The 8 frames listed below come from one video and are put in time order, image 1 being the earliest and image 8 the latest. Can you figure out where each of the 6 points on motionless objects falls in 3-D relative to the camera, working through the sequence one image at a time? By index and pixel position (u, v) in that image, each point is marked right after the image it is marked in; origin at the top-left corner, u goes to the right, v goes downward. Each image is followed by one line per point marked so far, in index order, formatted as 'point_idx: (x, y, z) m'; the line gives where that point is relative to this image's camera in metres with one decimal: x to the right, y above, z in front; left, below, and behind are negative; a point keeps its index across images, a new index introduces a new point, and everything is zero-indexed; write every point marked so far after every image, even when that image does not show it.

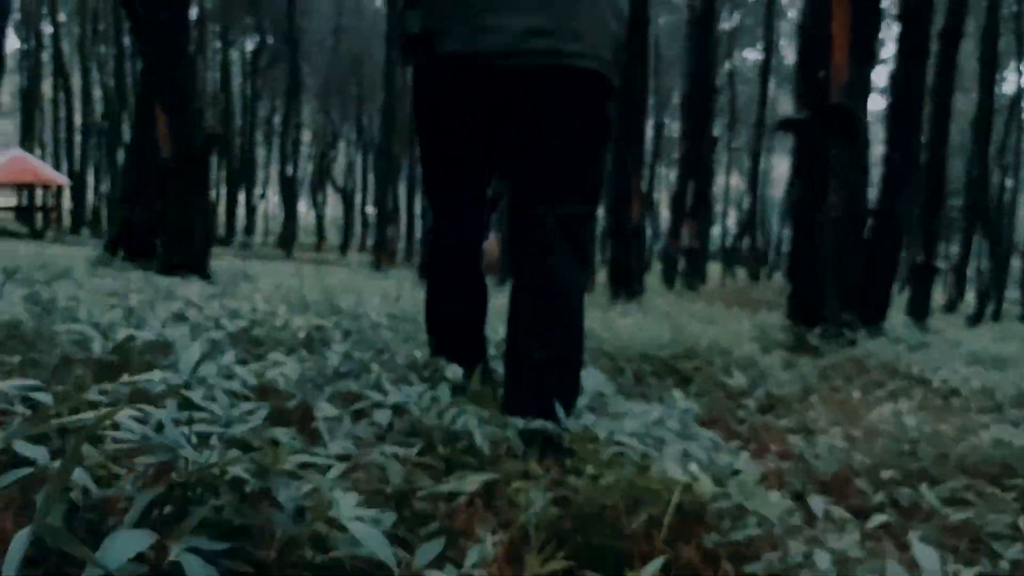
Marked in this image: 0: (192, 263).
0: (-2.5, +0.2, +7.3) m
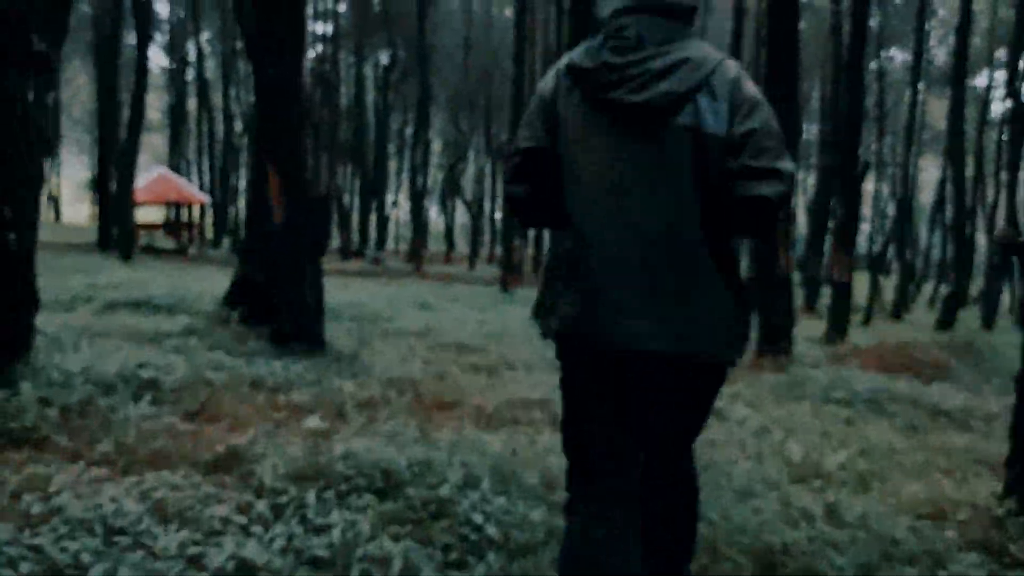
0: (-1.5, -0.3, +6.9) m
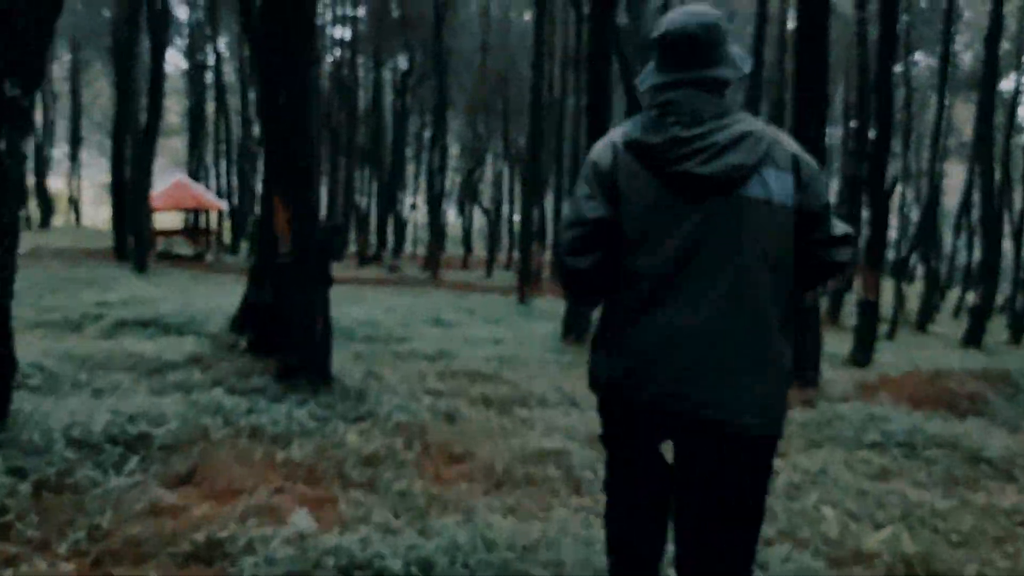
0: (-1.4, -0.6, +6.7) m
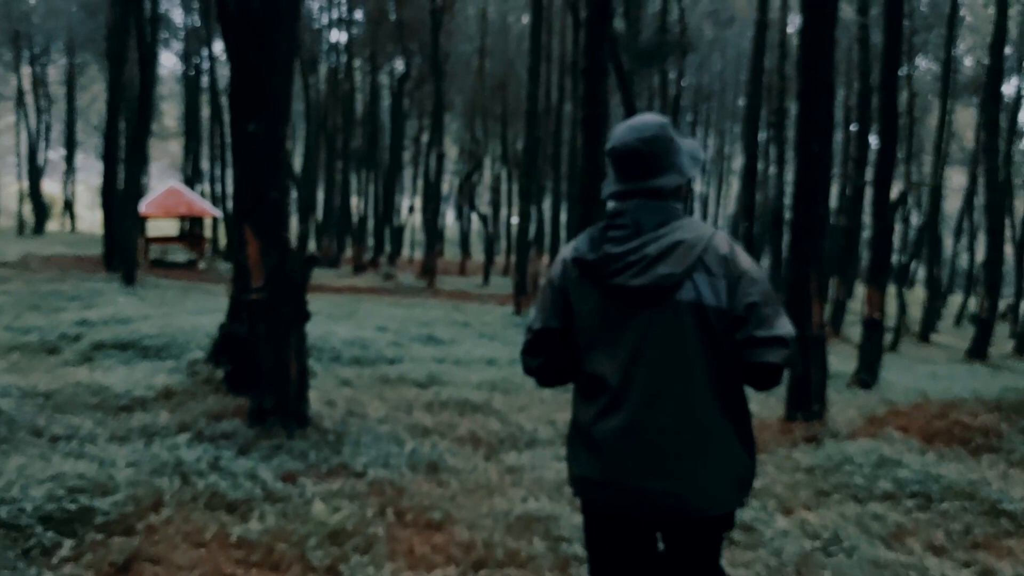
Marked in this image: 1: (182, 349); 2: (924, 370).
0: (-1.5, -0.8, +6.3) m
1: (-3.8, -0.7, +10.9) m
2: (+7.6, -1.5, +17.5) m
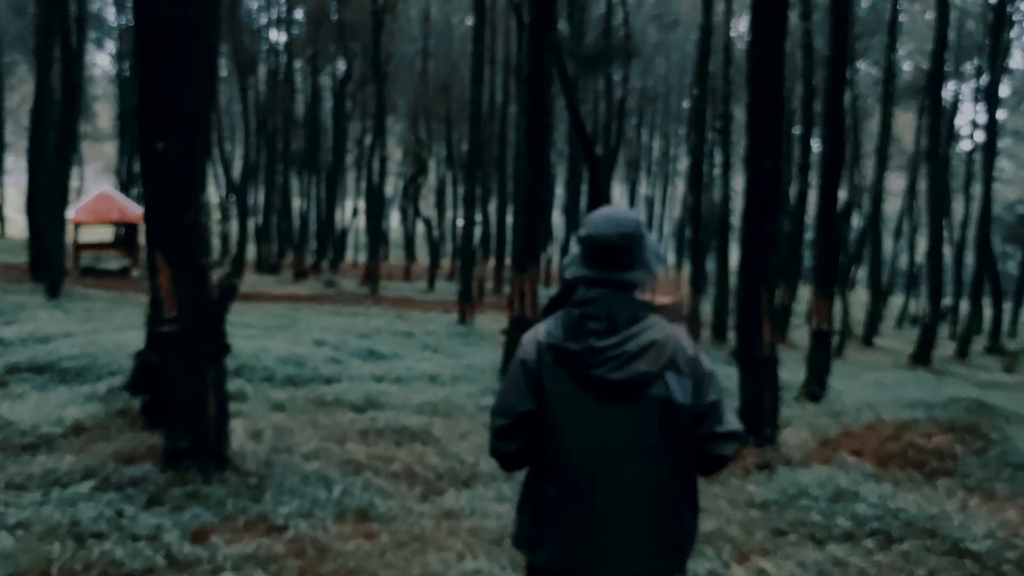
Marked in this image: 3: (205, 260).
0: (-1.9, -1.0, +5.7) m
1: (-4.4, -0.9, +10.3) m
2: (+6.6, -1.6, +17.5) m
3: (-1.9, +0.2, +5.7) m
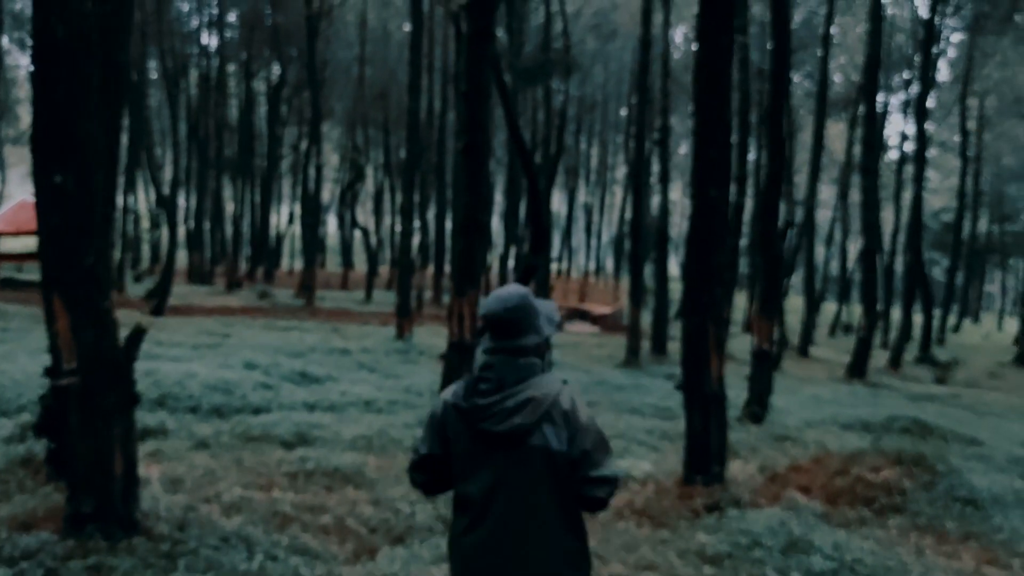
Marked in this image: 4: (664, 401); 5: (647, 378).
0: (-2.2, -1.3, +5.2) m
1: (-5.0, -1.2, +9.6) m
2: (+5.4, -1.9, +17.4) m
3: (-2.2, -0.1, +5.2) m
4: (+2.4, -1.8, +15.0) m
5: (+2.6, -1.8, +18.6) m
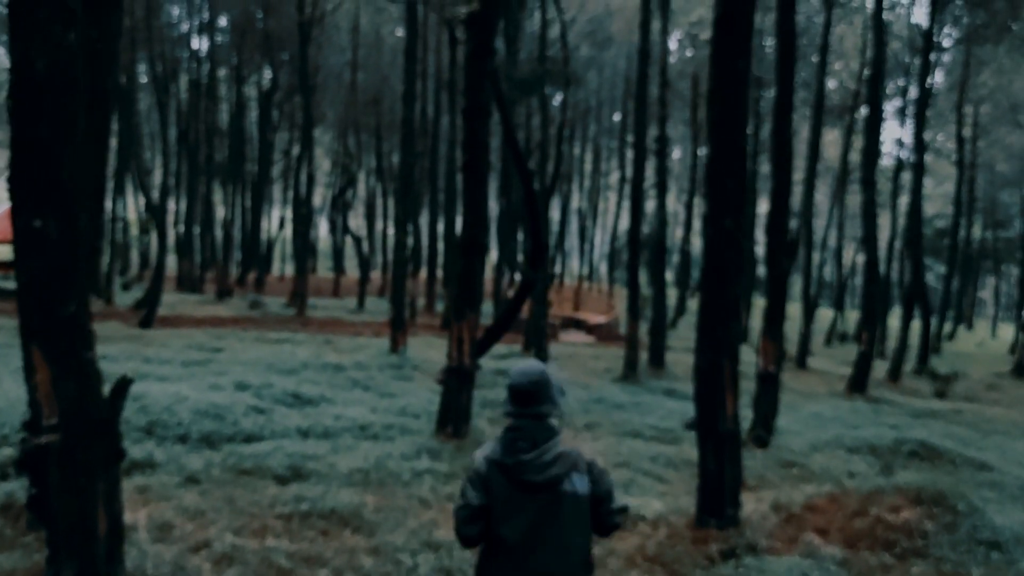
0: (-2.2, -1.5, +4.9) m
1: (-5.0, -1.4, +9.2) m
2: (+5.4, -2.2, +17.2) m
3: (-2.1, -0.3, +4.8) m
4: (+2.4, -2.1, +14.7) m
5: (+2.6, -2.1, +18.3) m
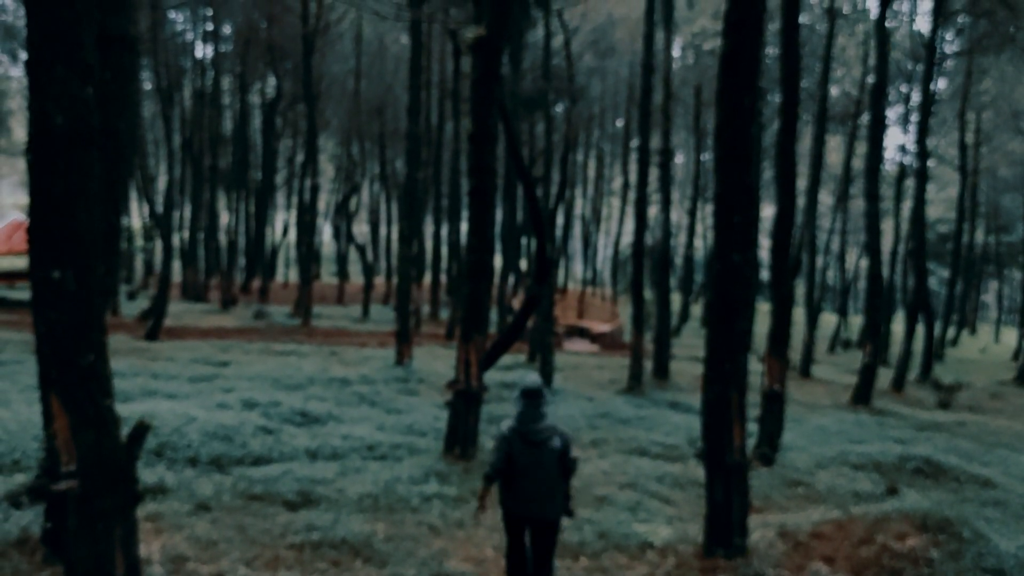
0: (-2.1, -1.7, +5.0) m
1: (-4.9, -1.7, +9.3) m
2: (+5.5, -2.5, +17.2) m
3: (-2.1, -0.6, +4.9) m
4: (+2.5, -2.3, +14.8) m
5: (+2.7, -2.3, +18.4) m
